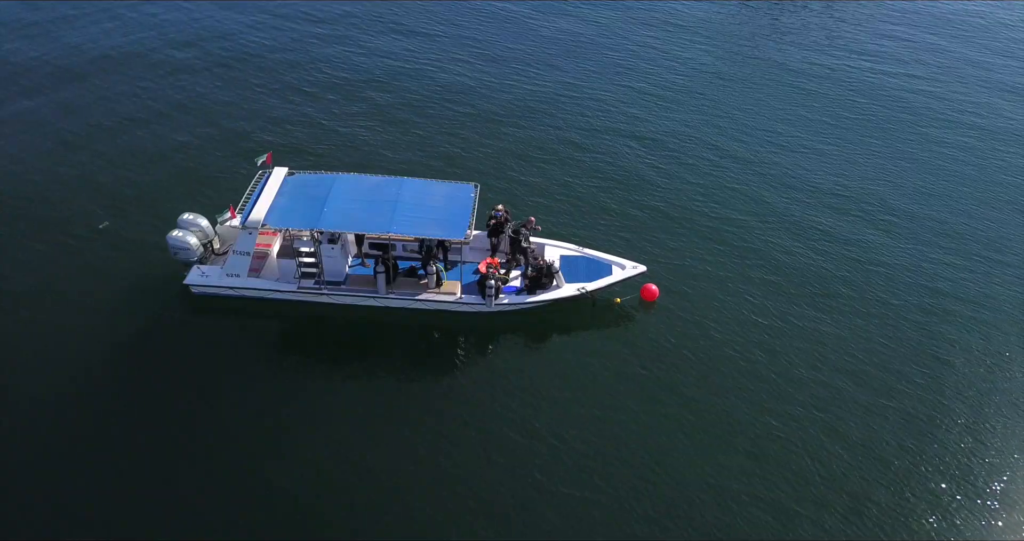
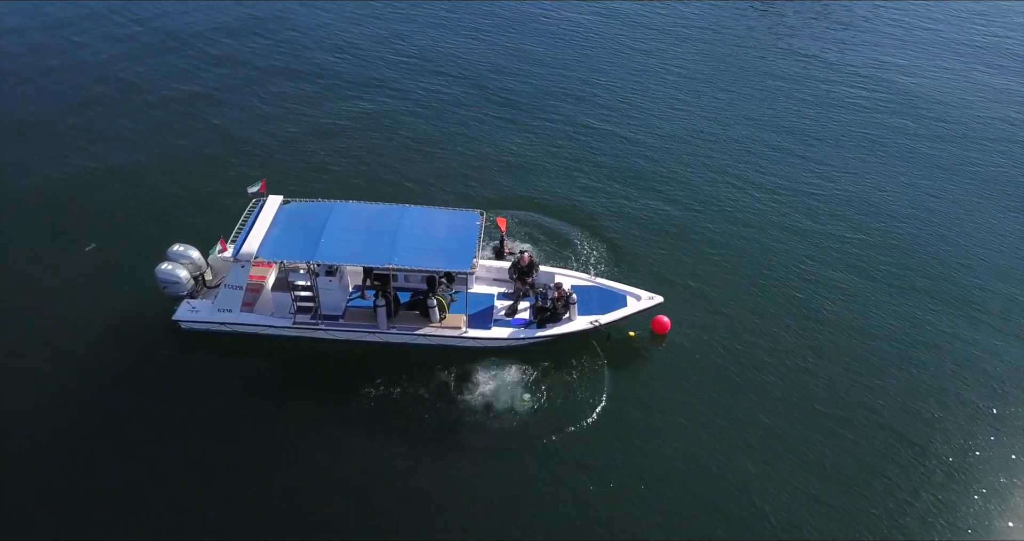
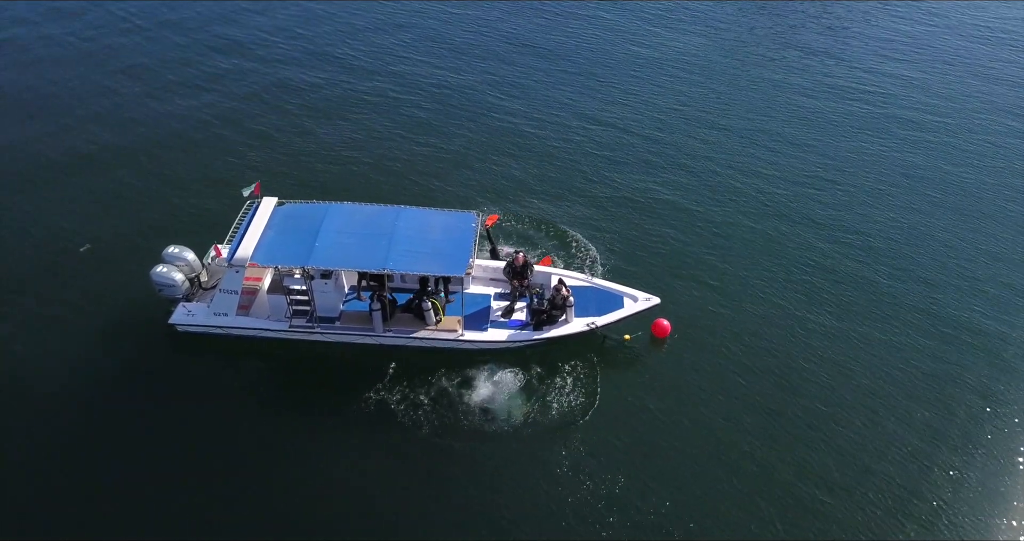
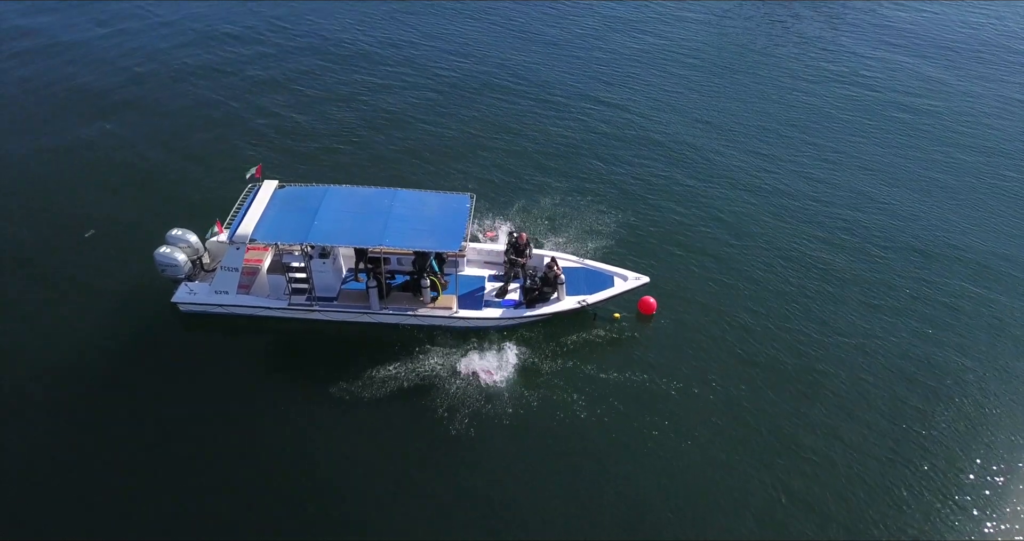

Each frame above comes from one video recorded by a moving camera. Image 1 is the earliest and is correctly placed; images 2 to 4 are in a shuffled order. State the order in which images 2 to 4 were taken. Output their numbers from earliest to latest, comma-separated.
4, 3, 2
